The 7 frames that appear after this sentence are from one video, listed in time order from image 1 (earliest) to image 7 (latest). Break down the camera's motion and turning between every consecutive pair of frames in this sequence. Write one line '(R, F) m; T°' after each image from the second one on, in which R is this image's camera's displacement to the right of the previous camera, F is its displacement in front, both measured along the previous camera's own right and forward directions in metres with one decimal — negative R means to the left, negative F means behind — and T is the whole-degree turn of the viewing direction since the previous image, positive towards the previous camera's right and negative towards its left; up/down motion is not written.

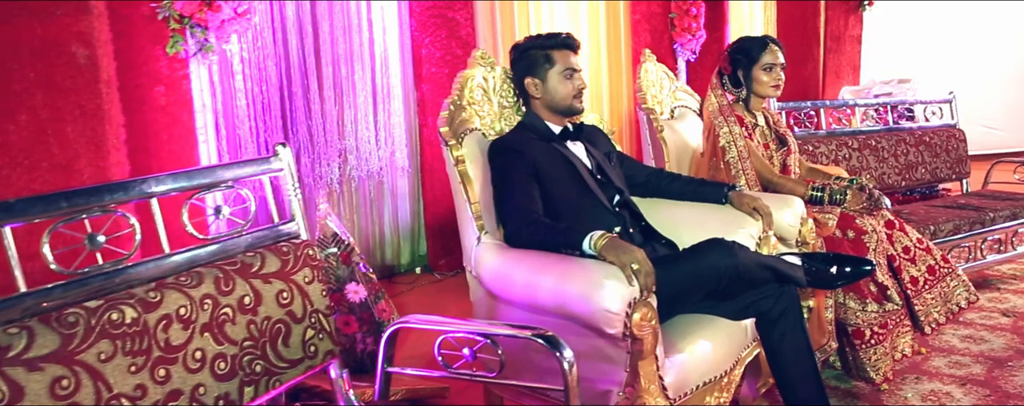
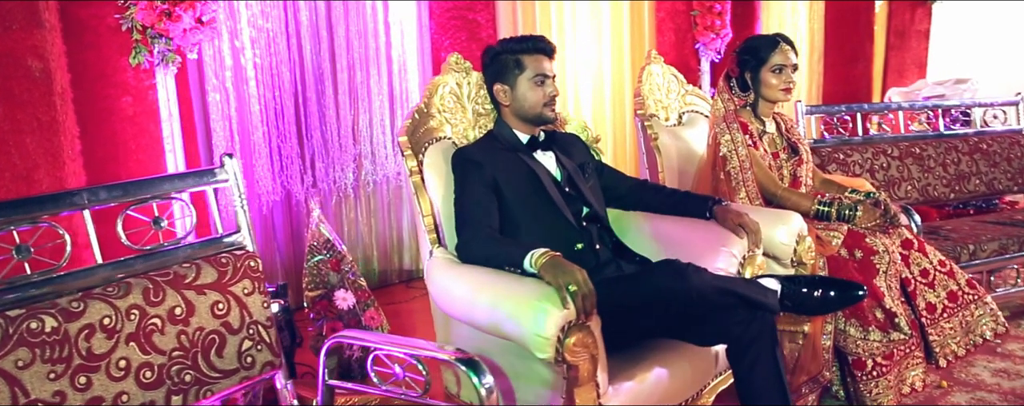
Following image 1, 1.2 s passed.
(+0.3, +0.1) m; -7°
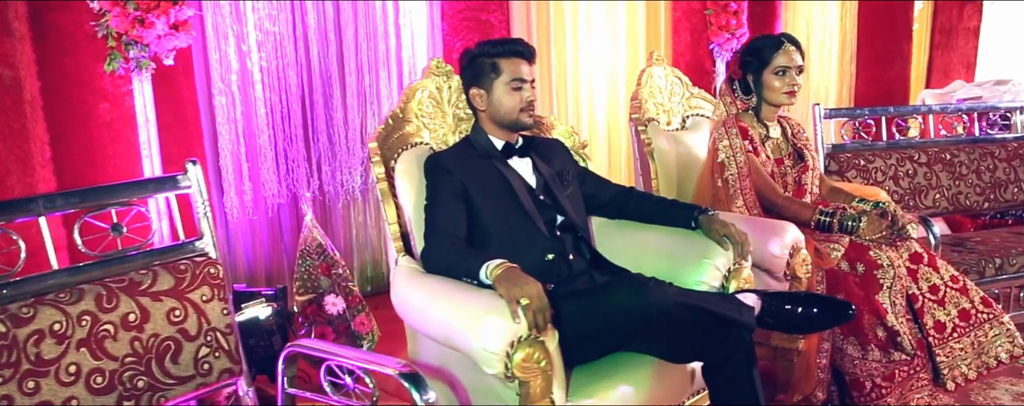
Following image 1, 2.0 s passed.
(+0.2, +0.1) m; -4°
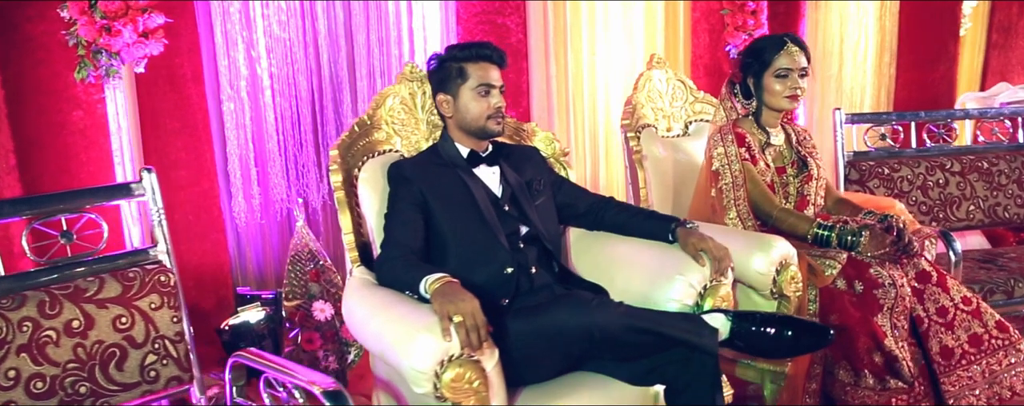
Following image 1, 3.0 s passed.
(+0.3, +0.1) m; -5°
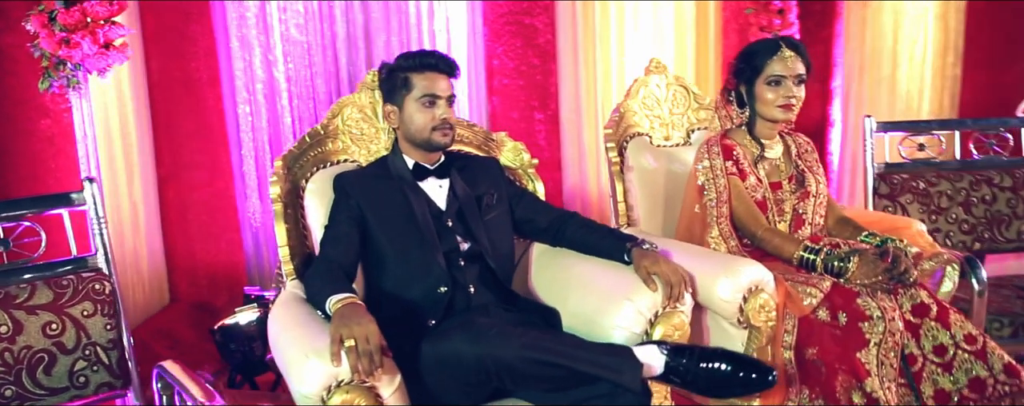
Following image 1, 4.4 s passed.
(+0.4, +0.1) m; -7°
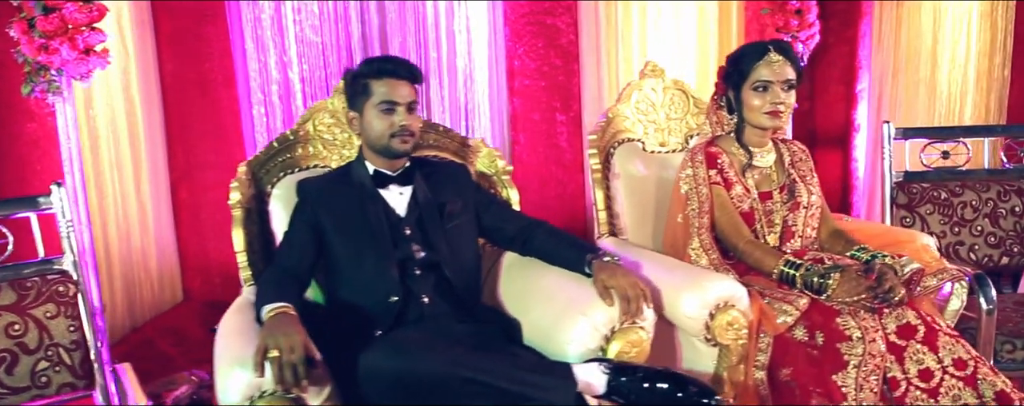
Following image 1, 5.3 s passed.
(+0.3, +0.1) m; -5°
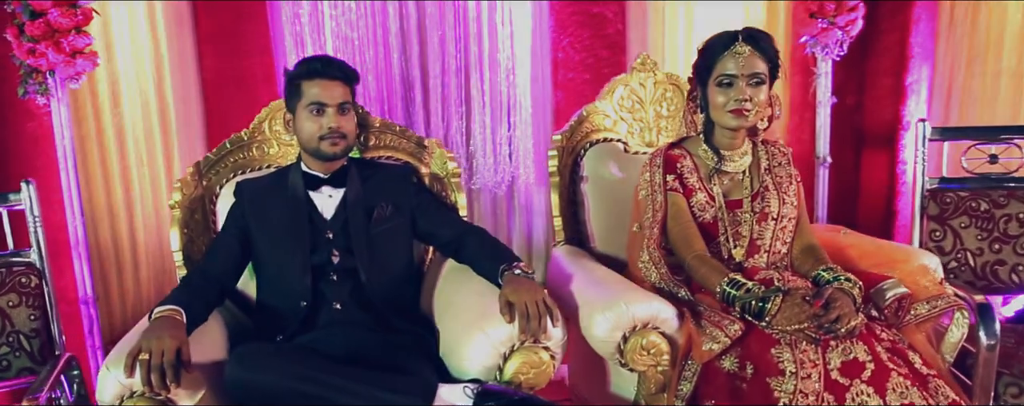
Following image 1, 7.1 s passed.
(+0.5, +0.1) m; -11°
